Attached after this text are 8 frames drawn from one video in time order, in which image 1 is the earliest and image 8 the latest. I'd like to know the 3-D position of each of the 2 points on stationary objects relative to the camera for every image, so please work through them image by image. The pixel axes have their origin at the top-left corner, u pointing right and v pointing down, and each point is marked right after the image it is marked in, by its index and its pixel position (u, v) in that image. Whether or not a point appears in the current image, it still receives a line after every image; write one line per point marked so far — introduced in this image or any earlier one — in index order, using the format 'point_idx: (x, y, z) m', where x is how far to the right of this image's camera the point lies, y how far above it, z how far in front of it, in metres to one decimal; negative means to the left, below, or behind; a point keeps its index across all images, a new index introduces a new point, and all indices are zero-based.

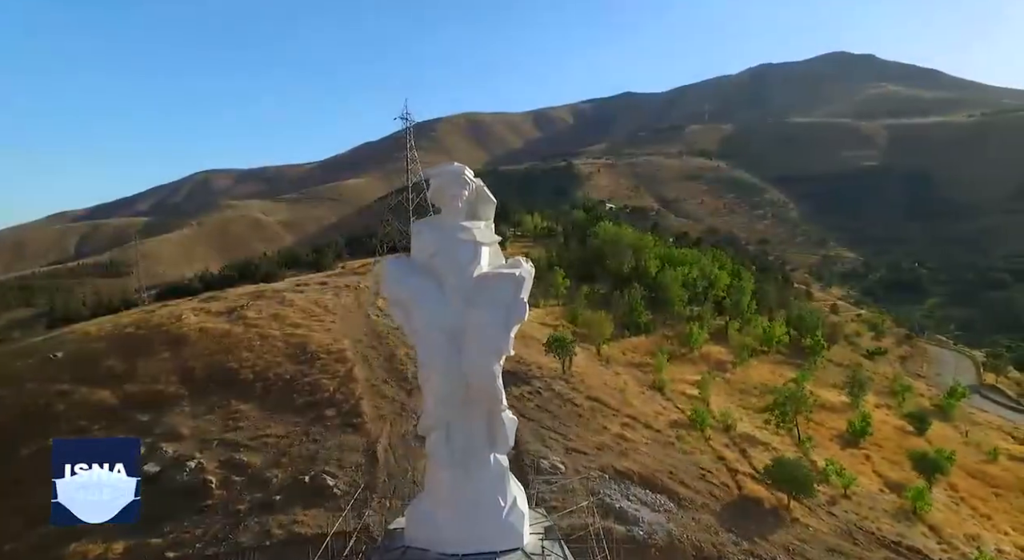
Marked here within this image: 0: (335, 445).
0: (-4.3, -4.0, +14.3) m
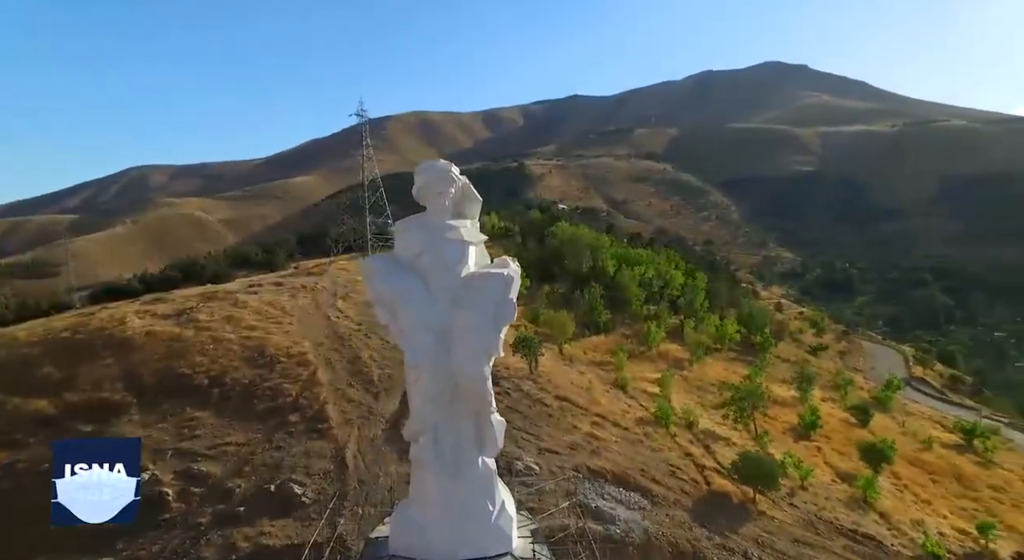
0: (-4.9, -4.0, +13.8) m
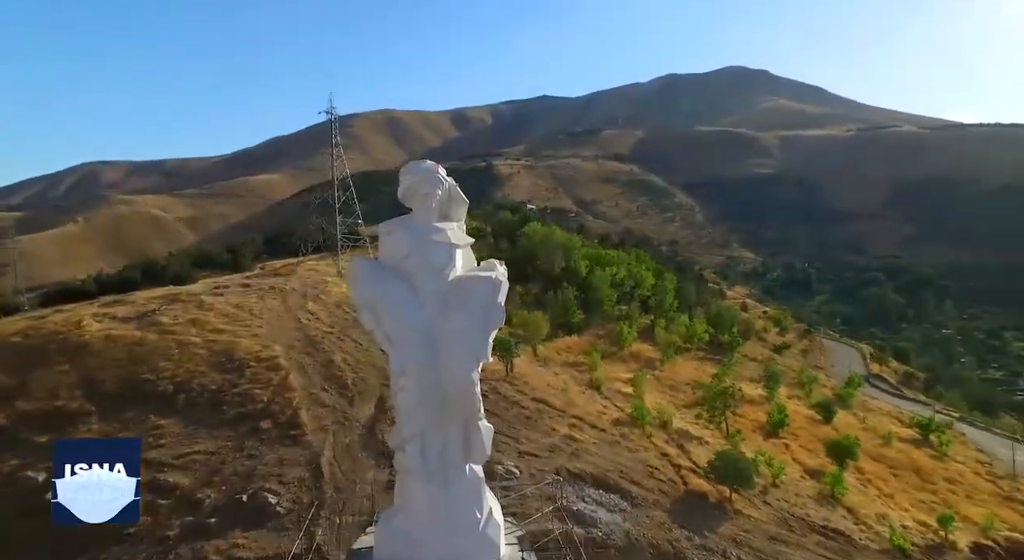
0: (-5.4, -4.1, +13.4) m
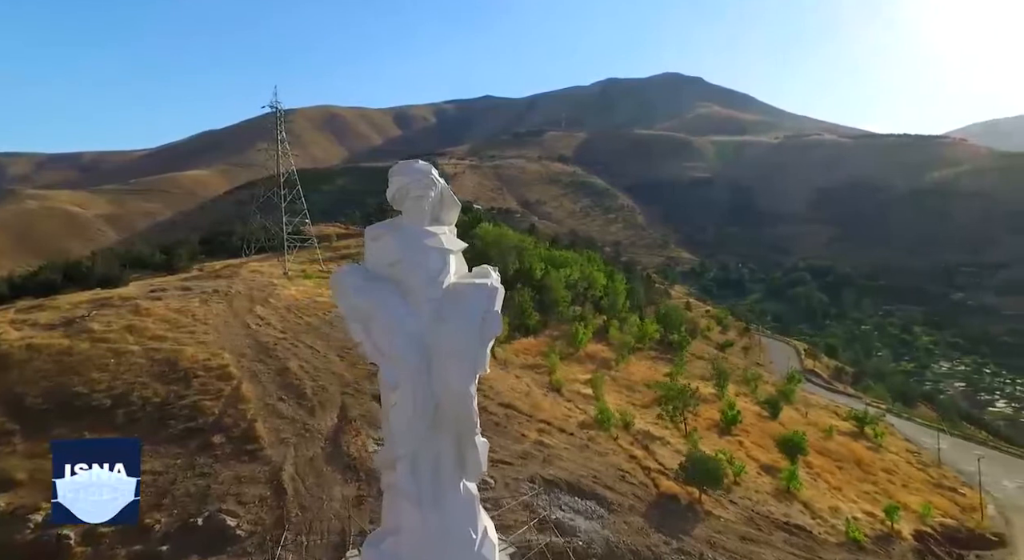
0: (-6.0, -4.2, +12.4) m
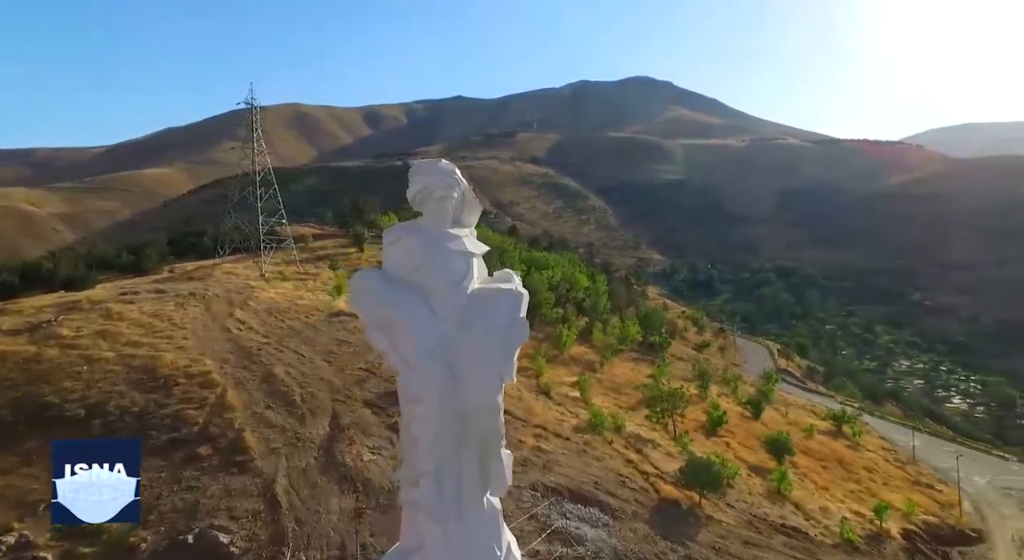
0: (-5.9, -4.2, +11.8) m
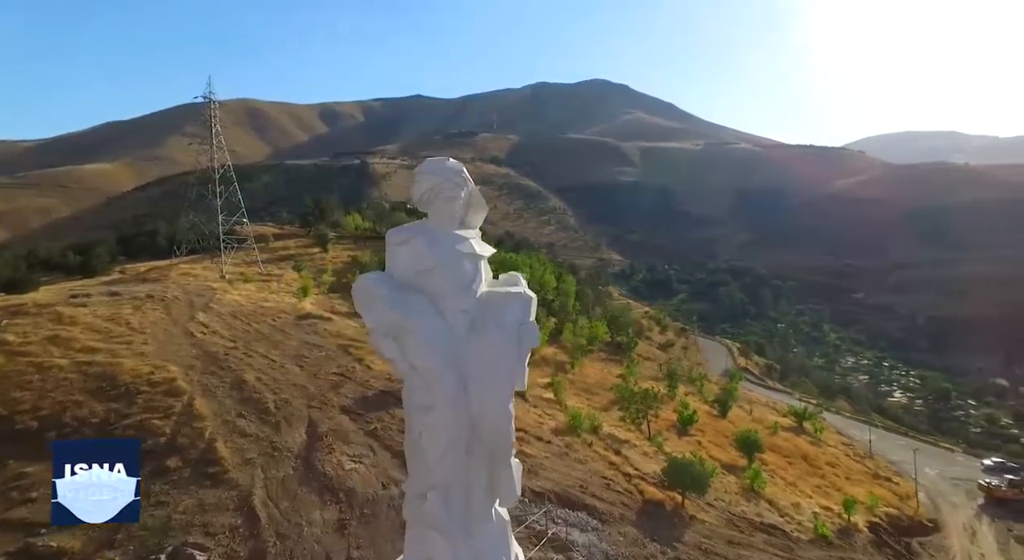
0: (-6.1, -4.3, +11.2) m
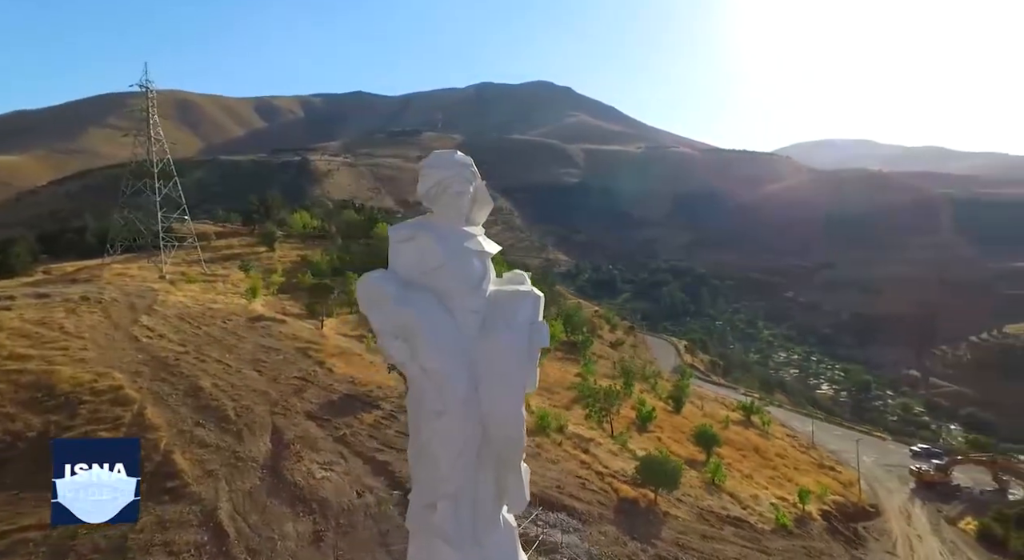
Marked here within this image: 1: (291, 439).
0: (-6.3, -4.3, +10.3) m
1: (-5.0, -3.5, +13.2) m
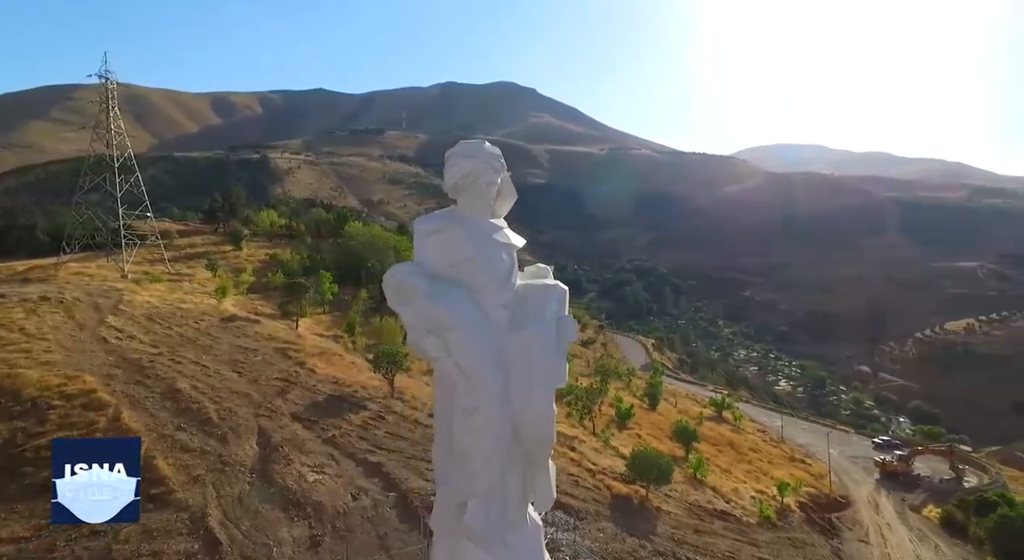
0: (-6.3, -4.2, +9.8) m
1: (-5.1, -3.5, +12.7) m
